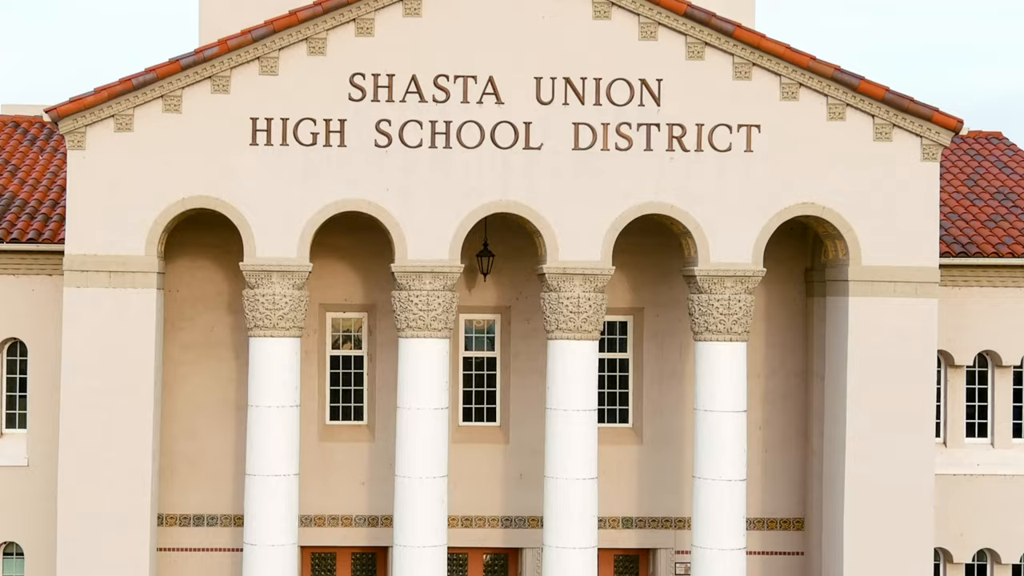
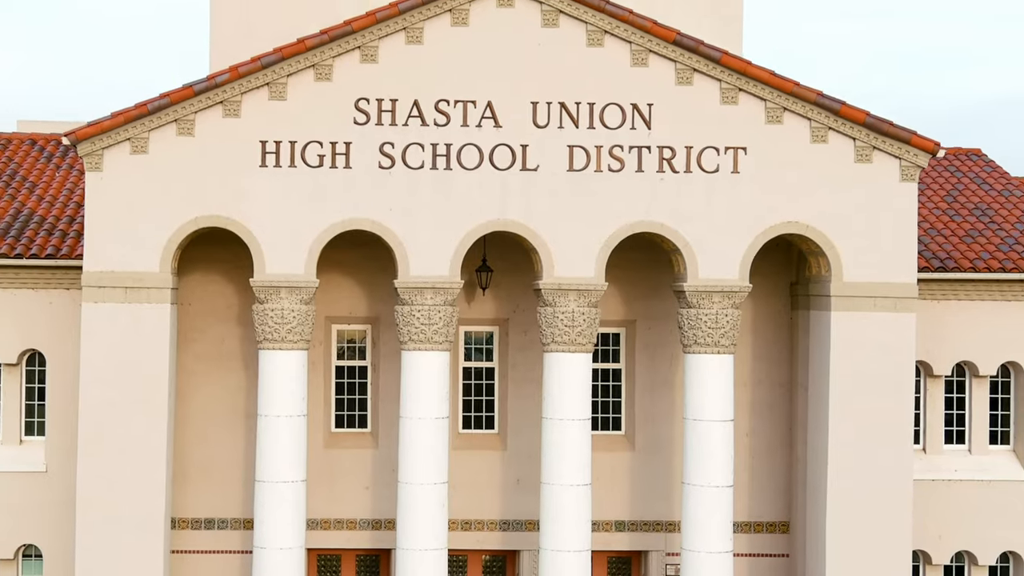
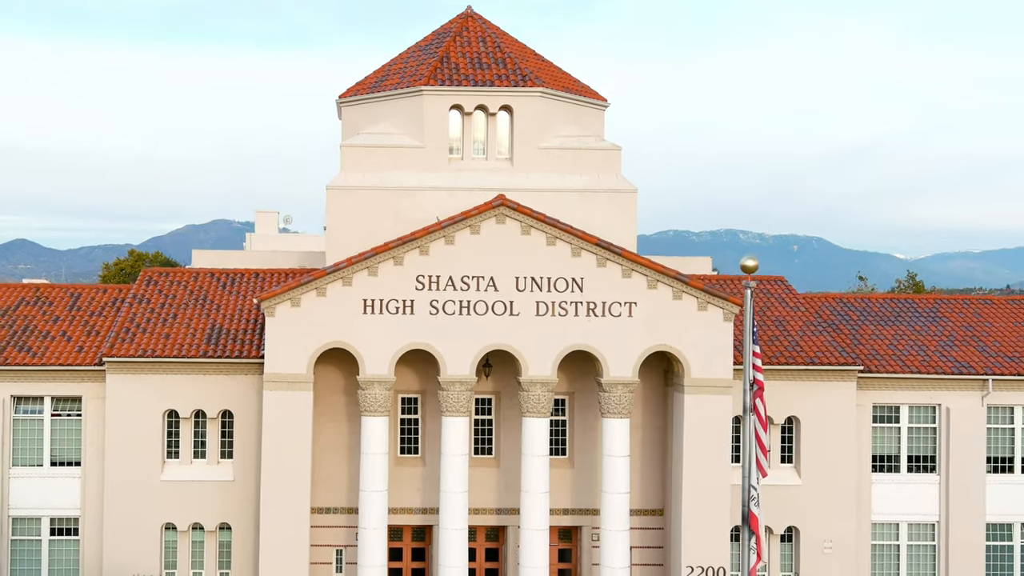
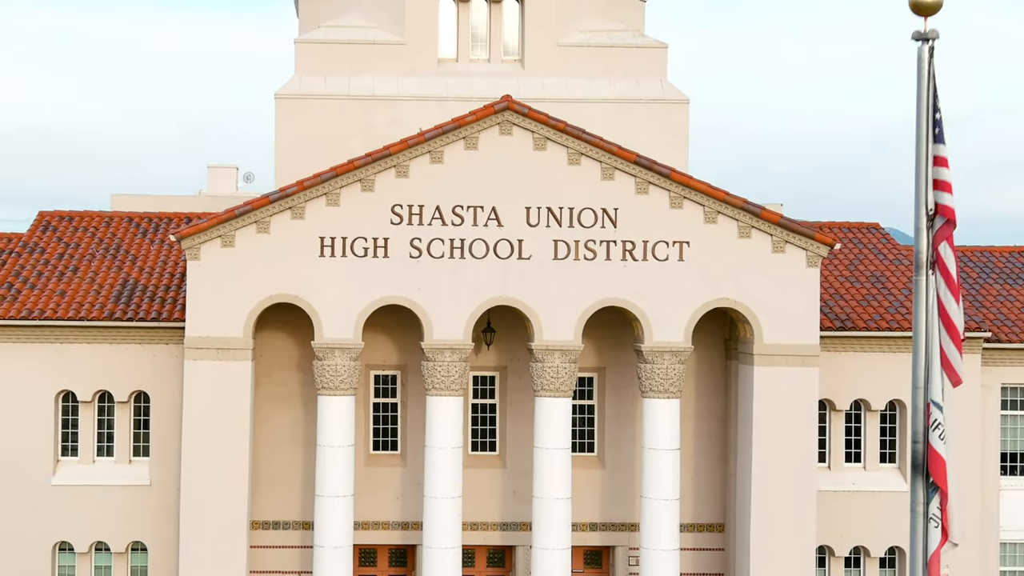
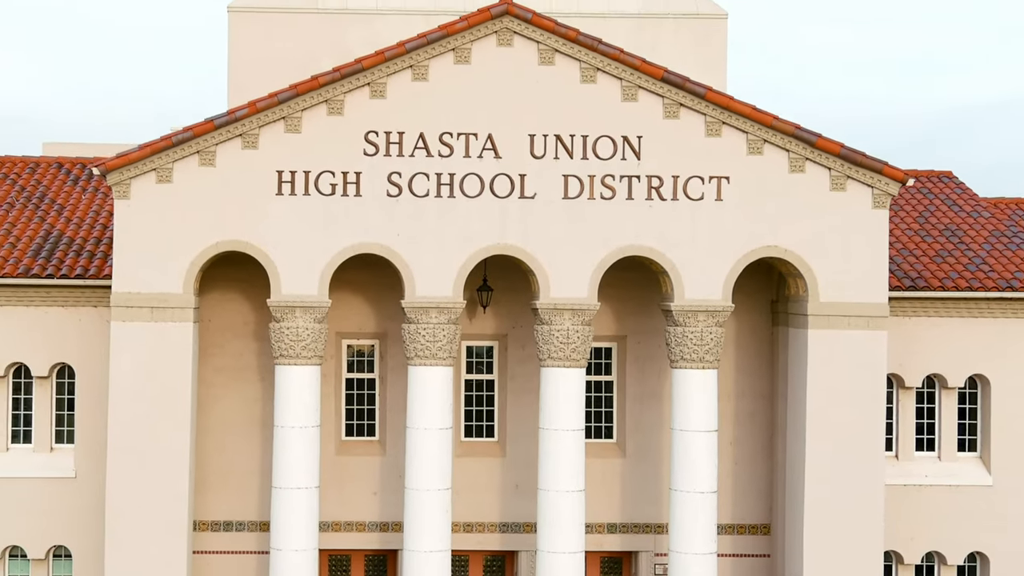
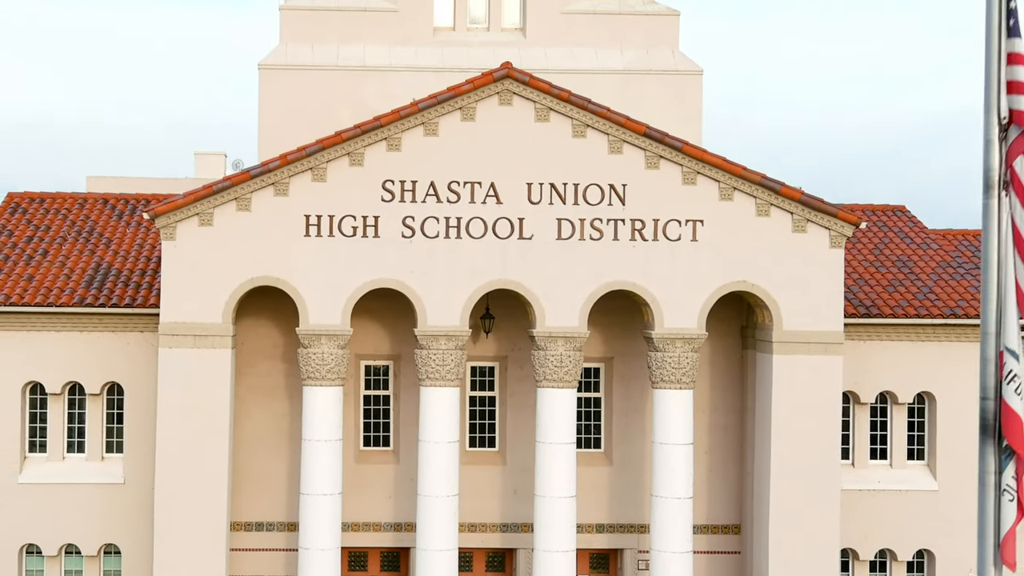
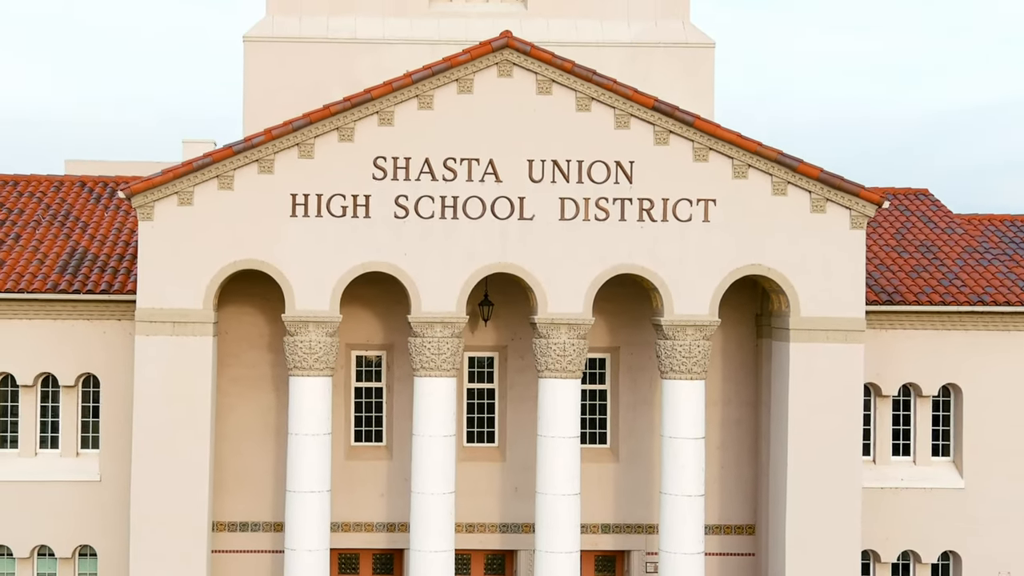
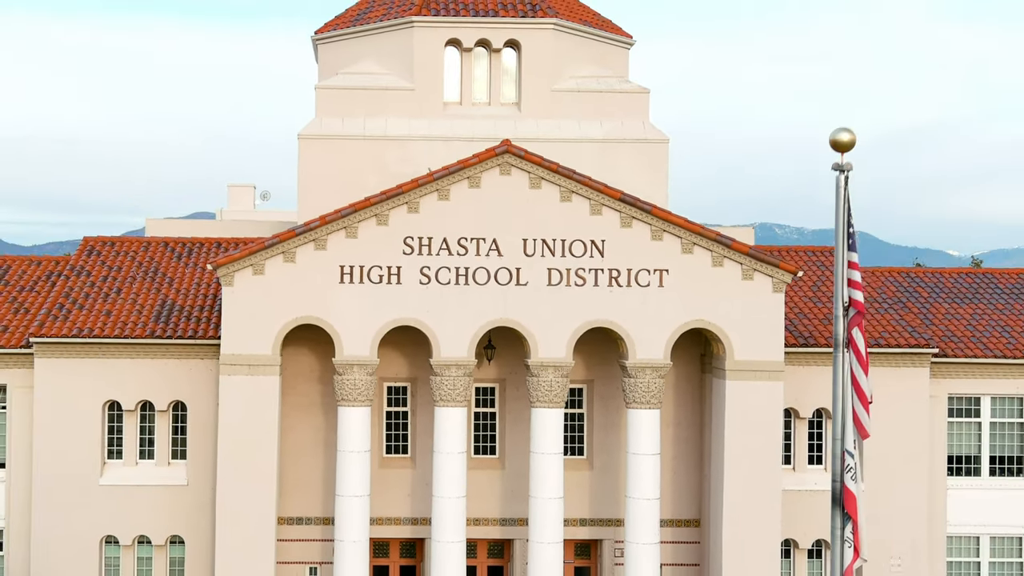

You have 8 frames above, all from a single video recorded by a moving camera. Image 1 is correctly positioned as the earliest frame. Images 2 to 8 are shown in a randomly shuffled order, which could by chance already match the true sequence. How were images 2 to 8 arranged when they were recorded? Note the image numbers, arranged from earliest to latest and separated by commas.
2, 5, 7, 6, 4, 8, 3
